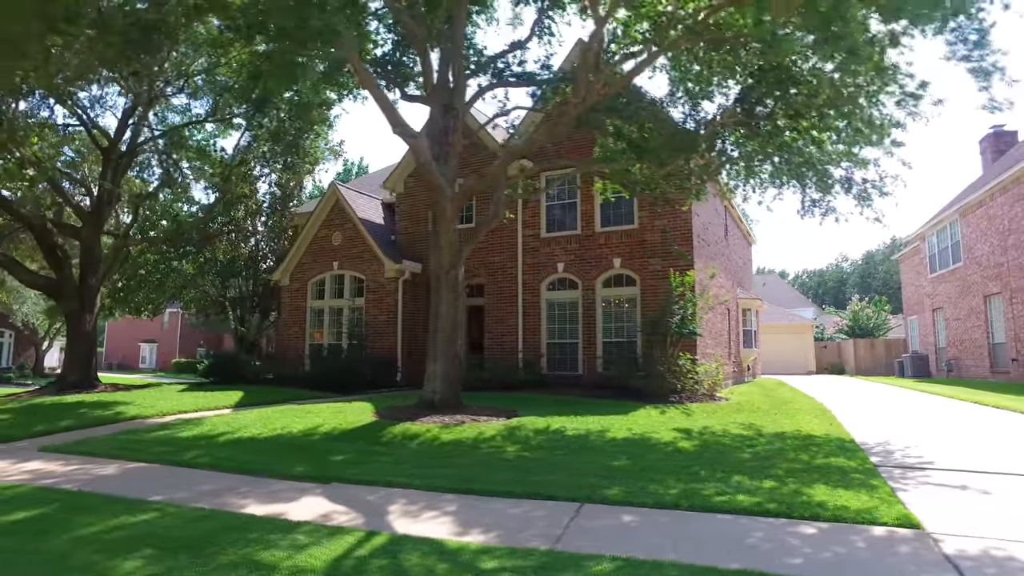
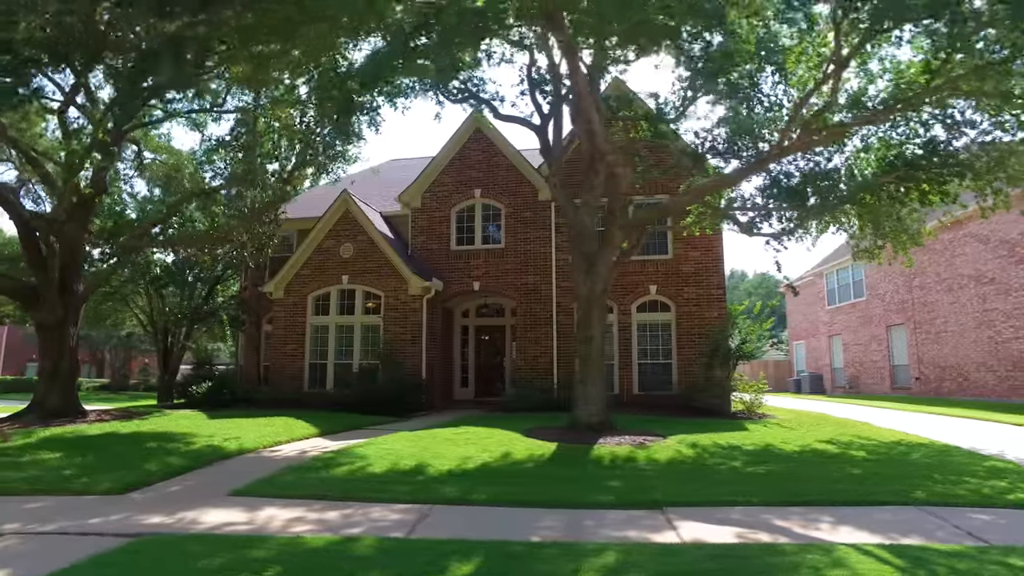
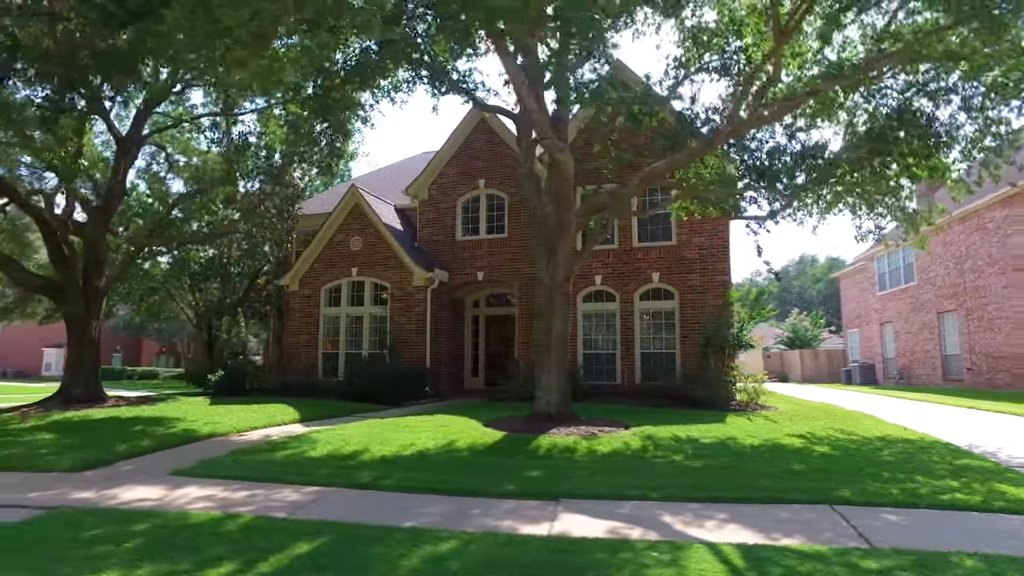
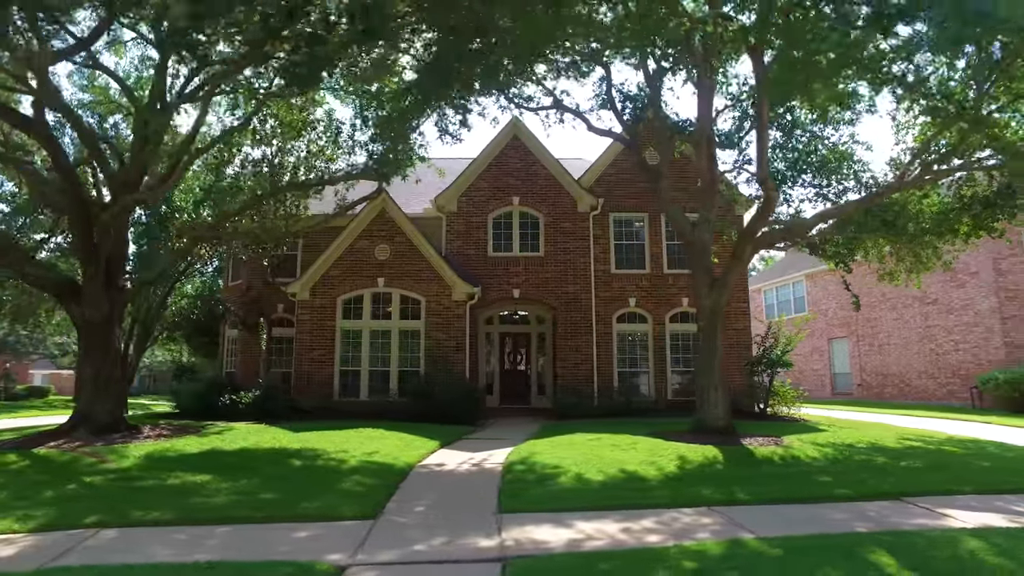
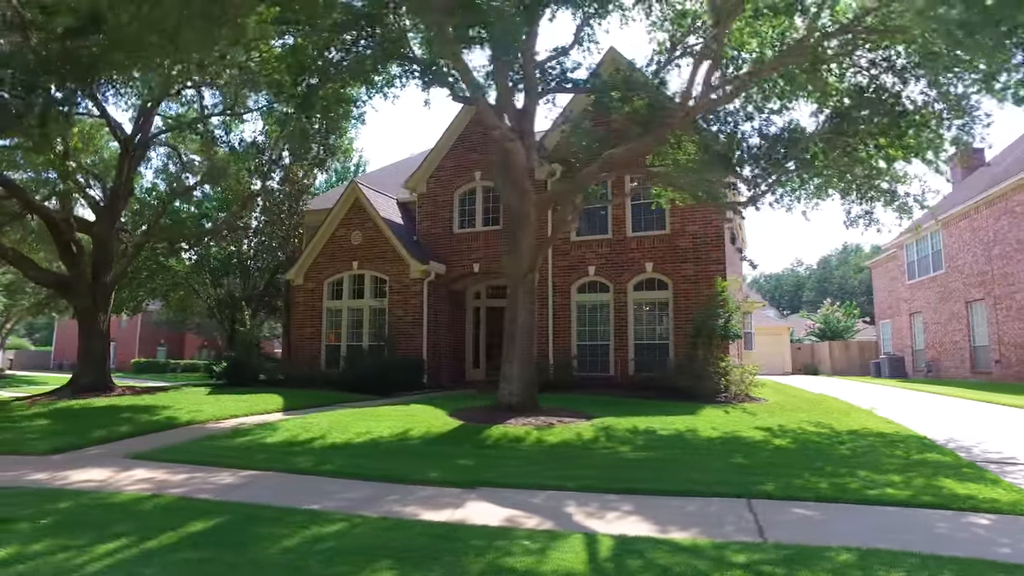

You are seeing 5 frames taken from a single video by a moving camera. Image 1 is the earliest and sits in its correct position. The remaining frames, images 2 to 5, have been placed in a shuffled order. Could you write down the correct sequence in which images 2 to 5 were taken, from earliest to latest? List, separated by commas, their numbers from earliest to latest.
5, 3, 2, 4
